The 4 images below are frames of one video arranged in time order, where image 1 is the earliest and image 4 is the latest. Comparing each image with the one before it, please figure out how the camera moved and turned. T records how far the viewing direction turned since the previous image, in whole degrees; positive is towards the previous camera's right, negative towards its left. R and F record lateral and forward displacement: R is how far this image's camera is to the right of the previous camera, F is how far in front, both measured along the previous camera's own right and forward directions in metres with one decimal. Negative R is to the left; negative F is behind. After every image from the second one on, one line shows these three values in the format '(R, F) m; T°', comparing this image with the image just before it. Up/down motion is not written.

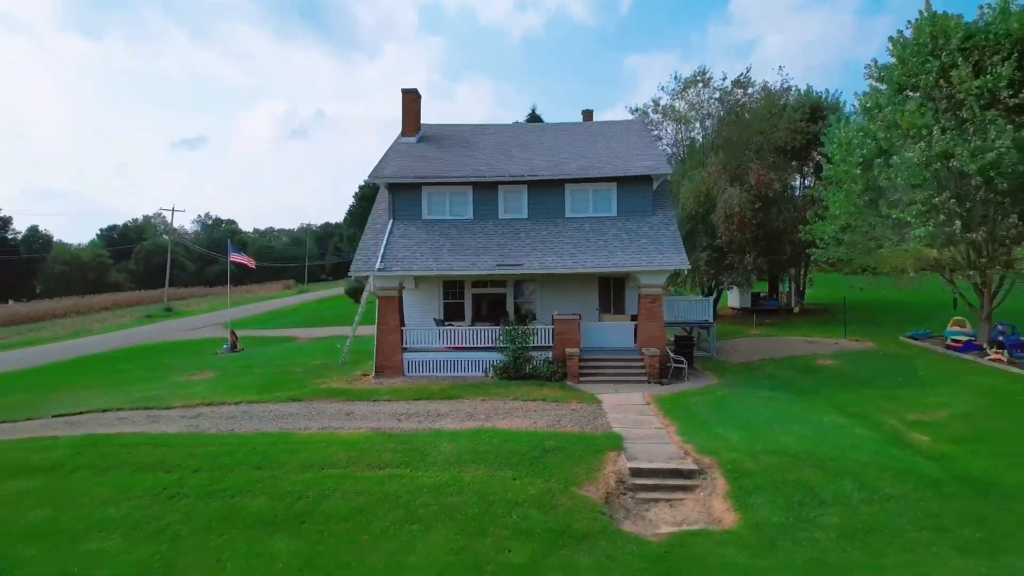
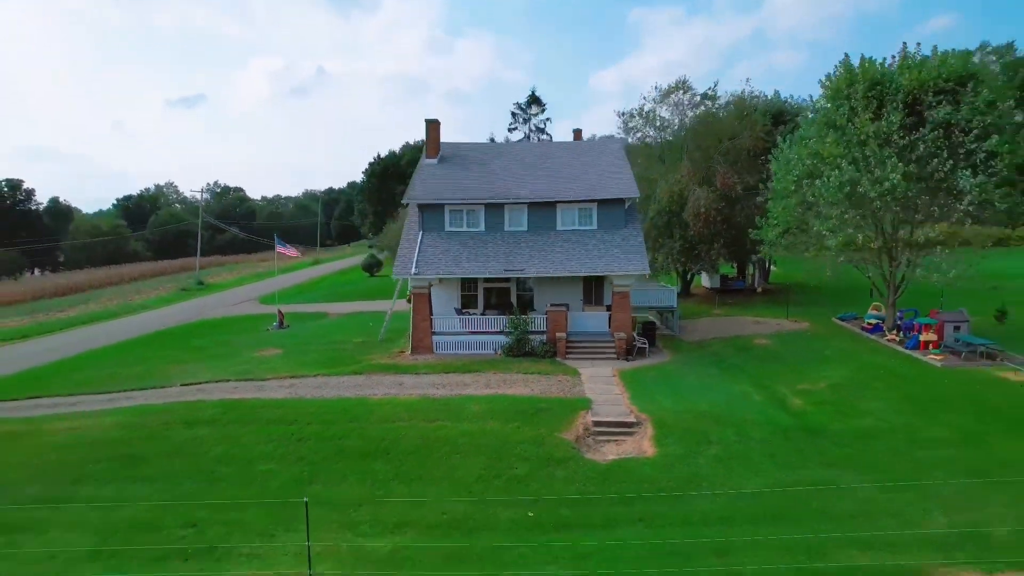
(-0.1, -4.5) m; 0°
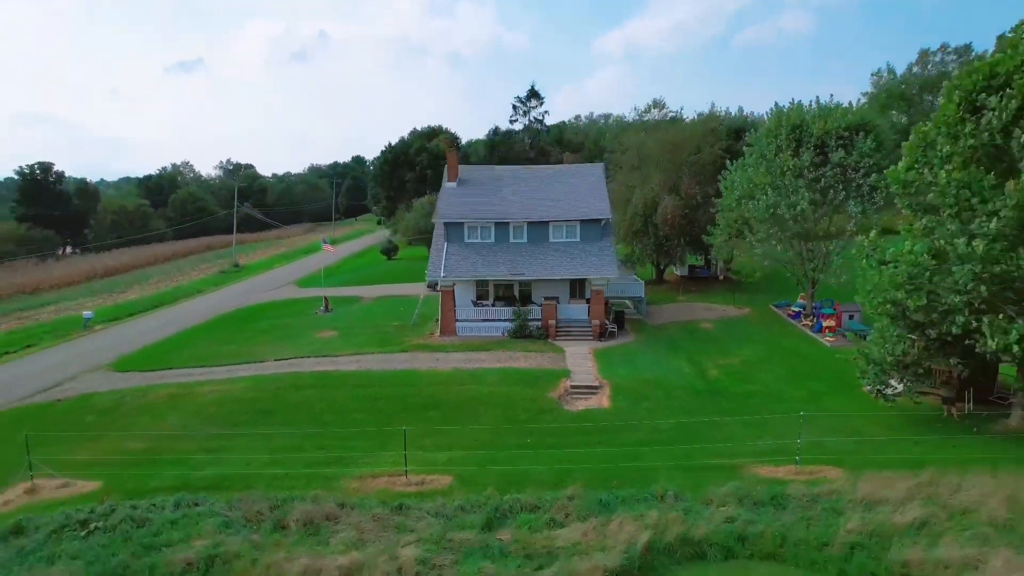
(-0.1, -6.3) m; 0°
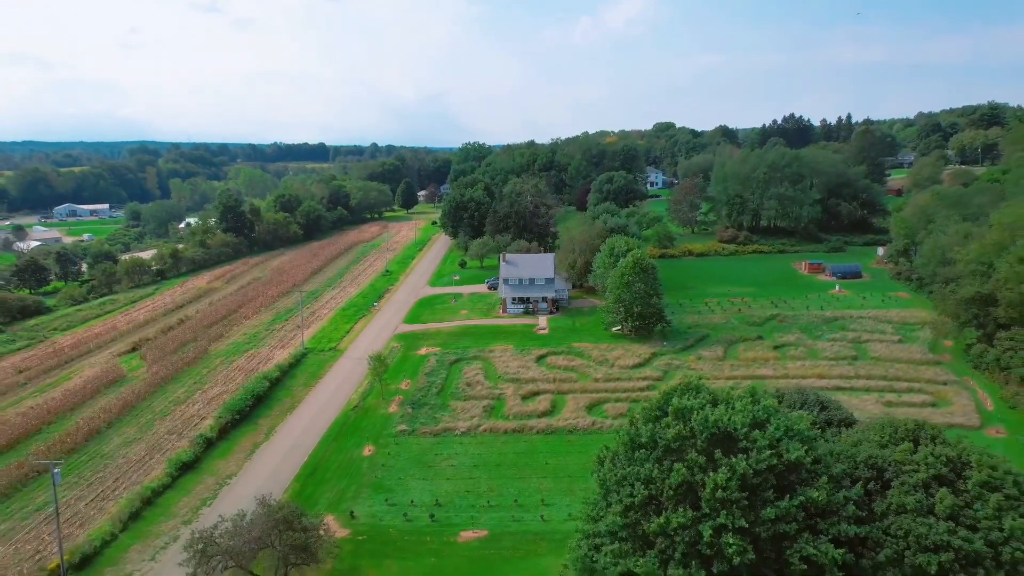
(-0.9, -56.5) m; 0°
